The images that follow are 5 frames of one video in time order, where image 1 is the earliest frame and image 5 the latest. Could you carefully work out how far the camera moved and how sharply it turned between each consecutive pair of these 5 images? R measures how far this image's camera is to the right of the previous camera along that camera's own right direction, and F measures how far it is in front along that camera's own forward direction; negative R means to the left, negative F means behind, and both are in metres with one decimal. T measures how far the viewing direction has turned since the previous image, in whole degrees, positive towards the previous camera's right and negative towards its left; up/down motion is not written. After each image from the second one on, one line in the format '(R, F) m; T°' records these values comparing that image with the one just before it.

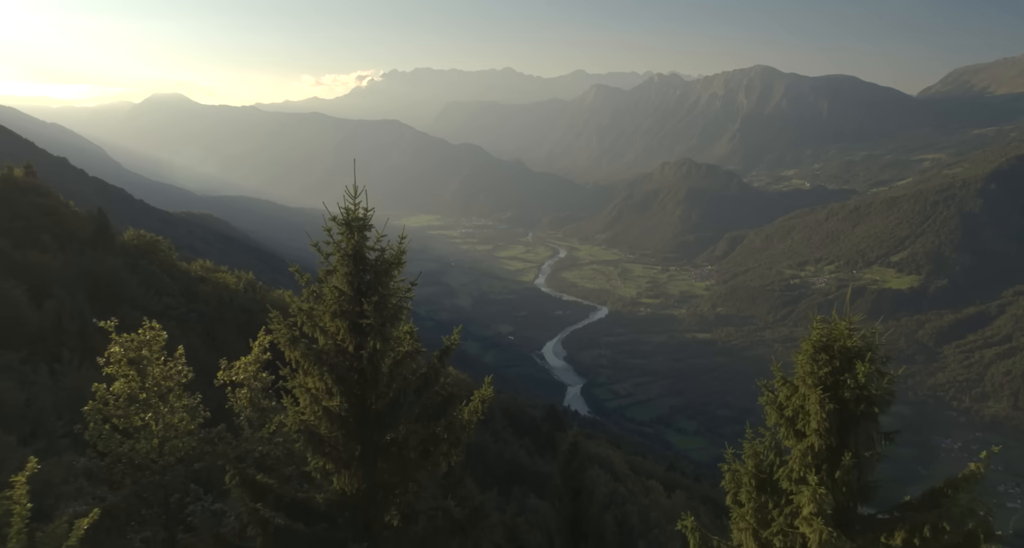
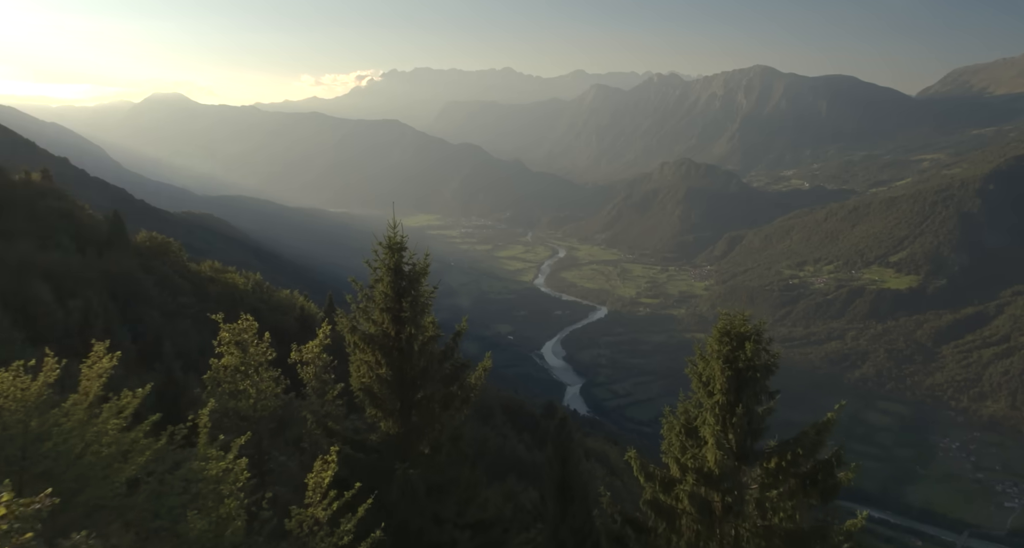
(0.0, -0.5) m; 0°
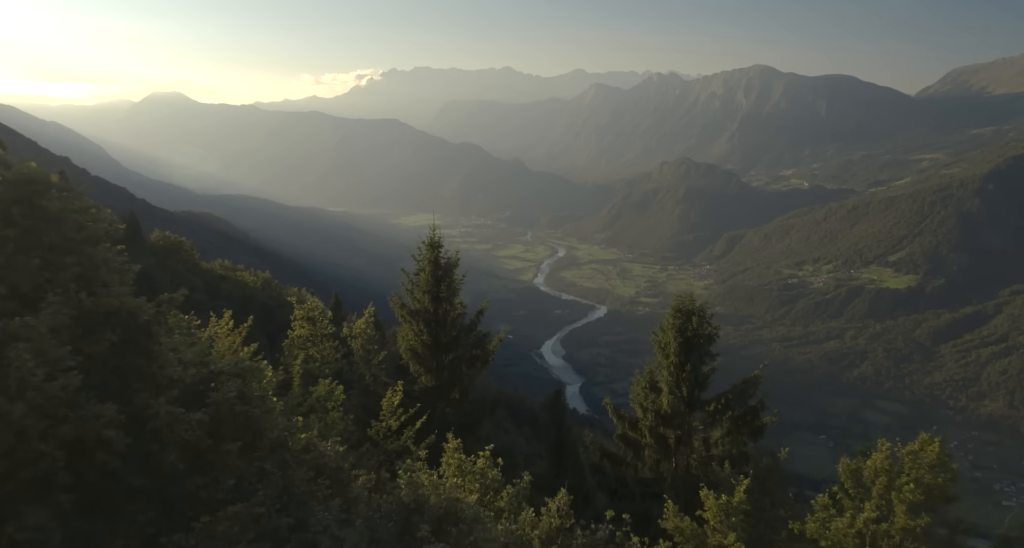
(0.0, -0.5) m; 0°
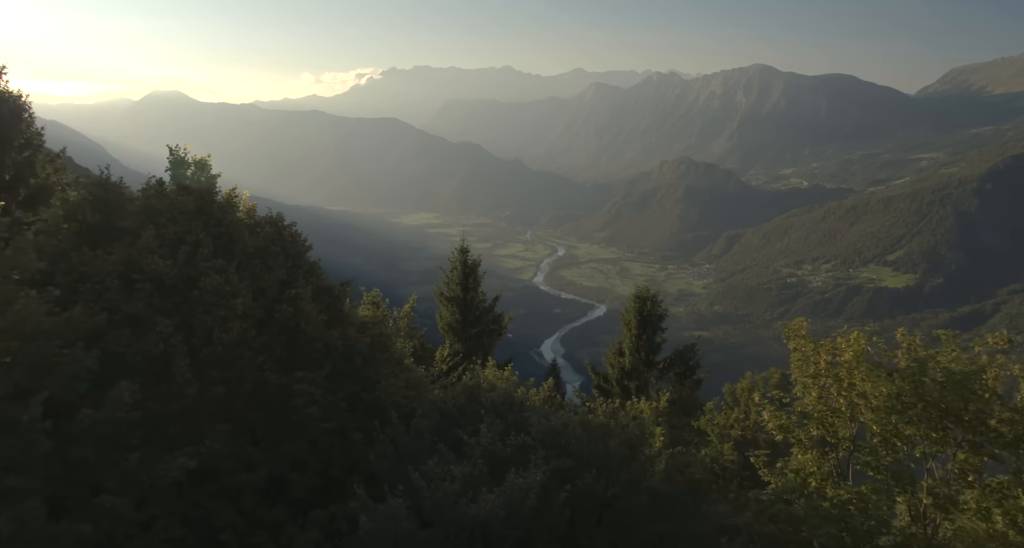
(0.0, -0.8) m; 0°
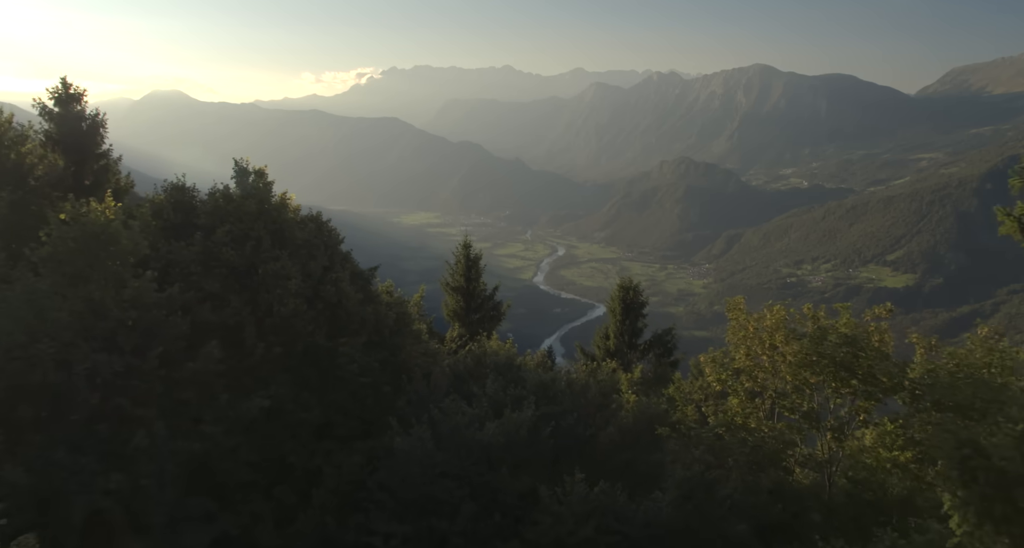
(0.0, -0.5) m; 0°
